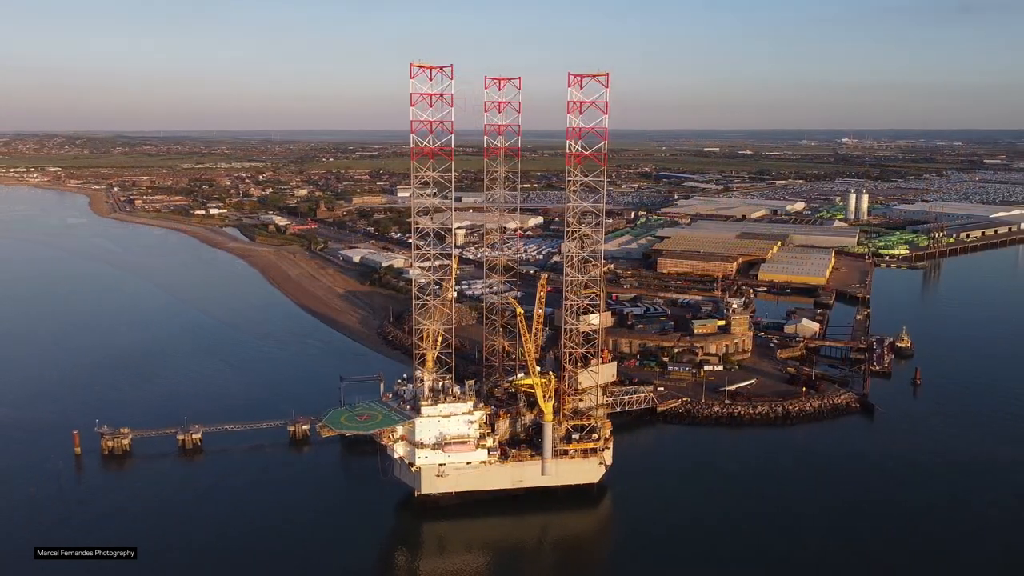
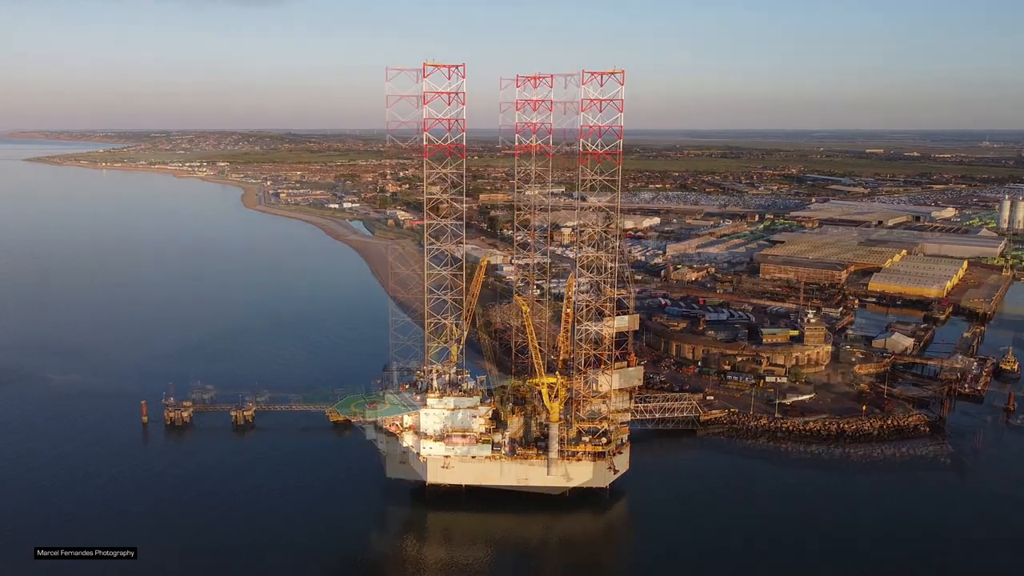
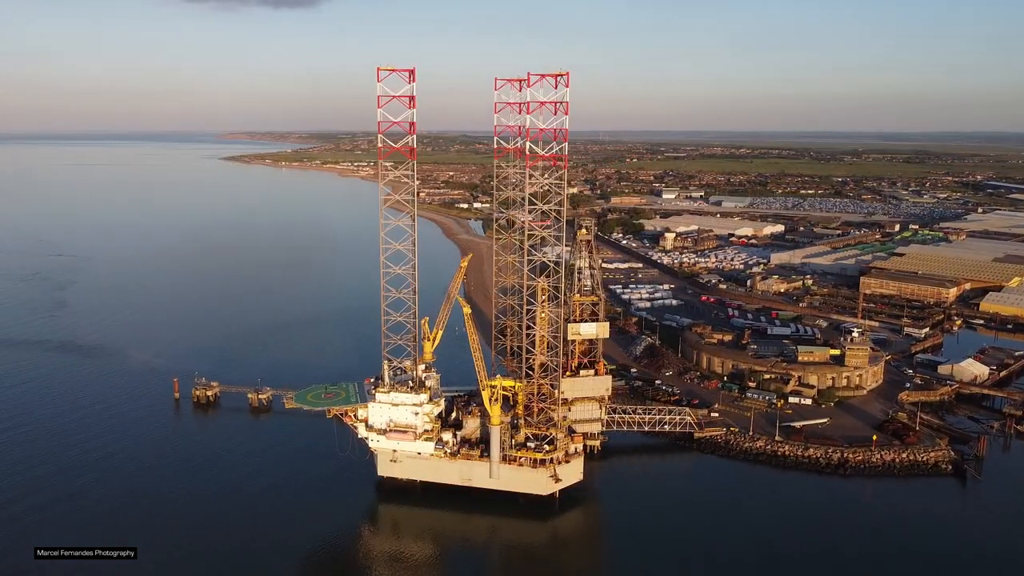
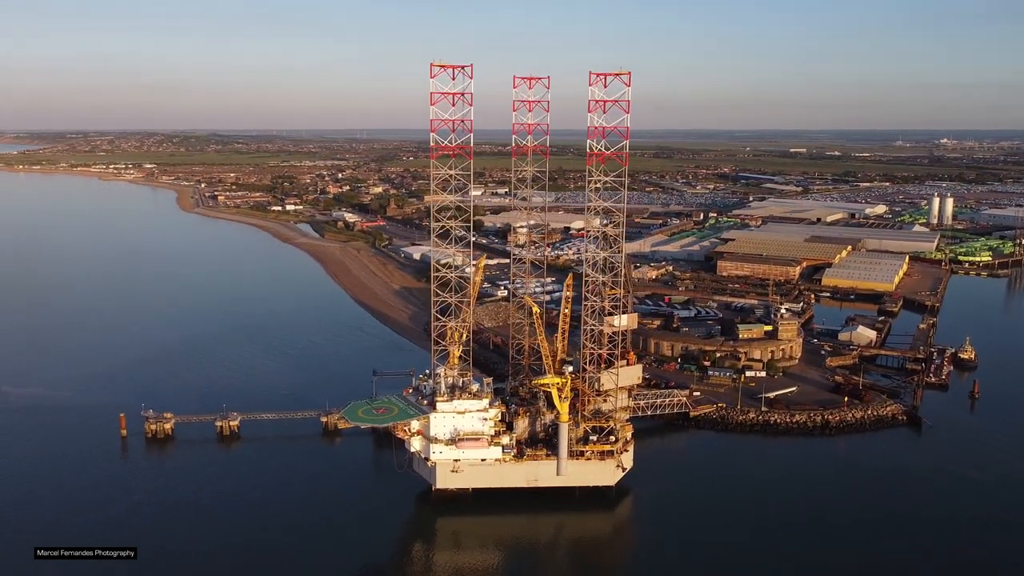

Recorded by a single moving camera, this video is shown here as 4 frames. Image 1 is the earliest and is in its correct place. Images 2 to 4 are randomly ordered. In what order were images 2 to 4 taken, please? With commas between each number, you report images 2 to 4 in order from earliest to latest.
4, 2, 3
